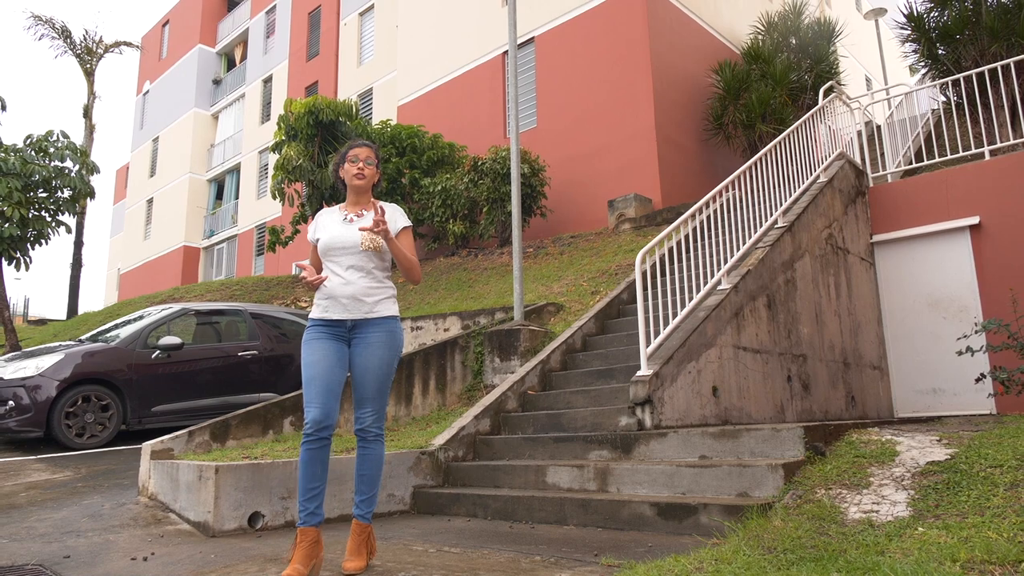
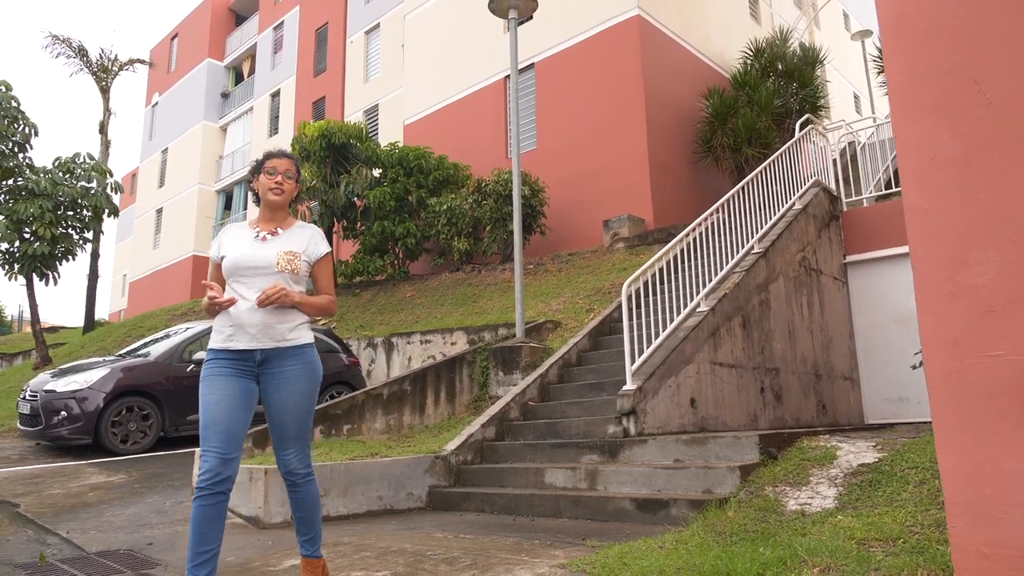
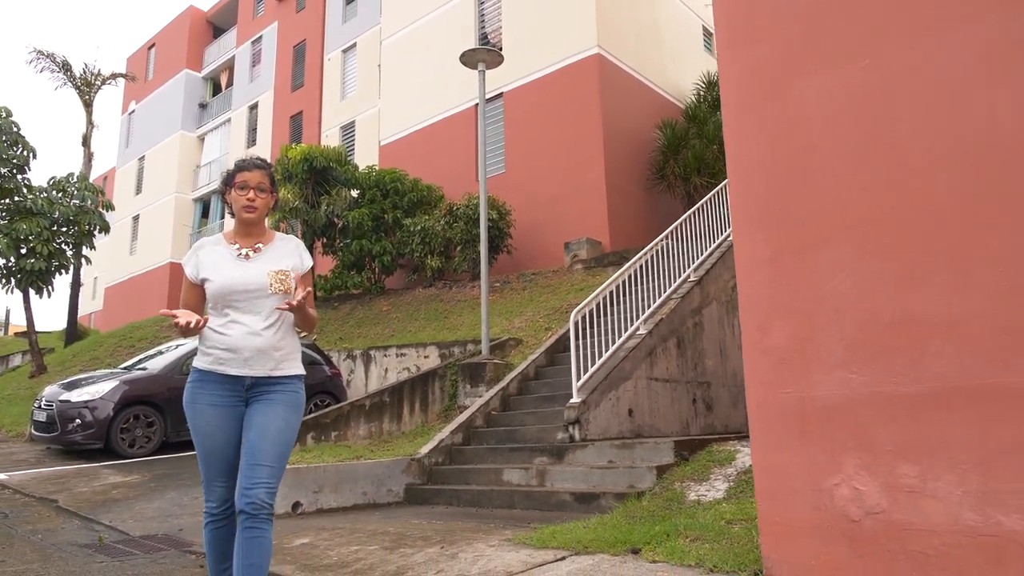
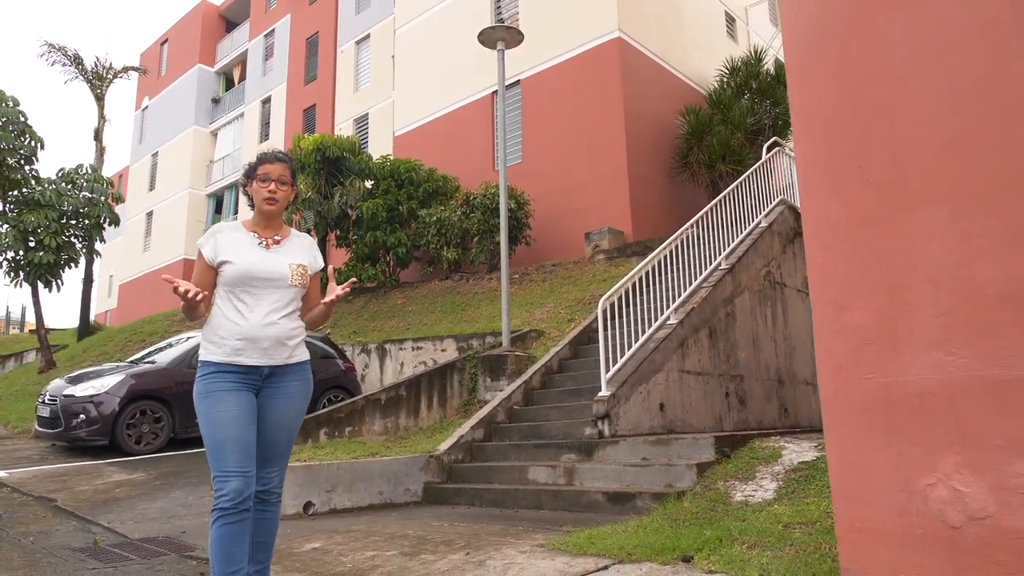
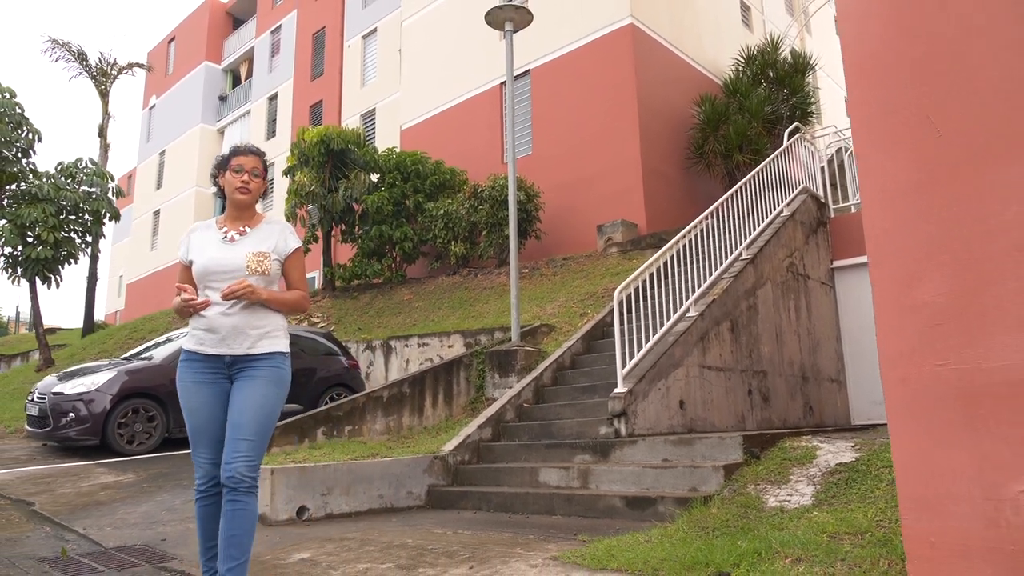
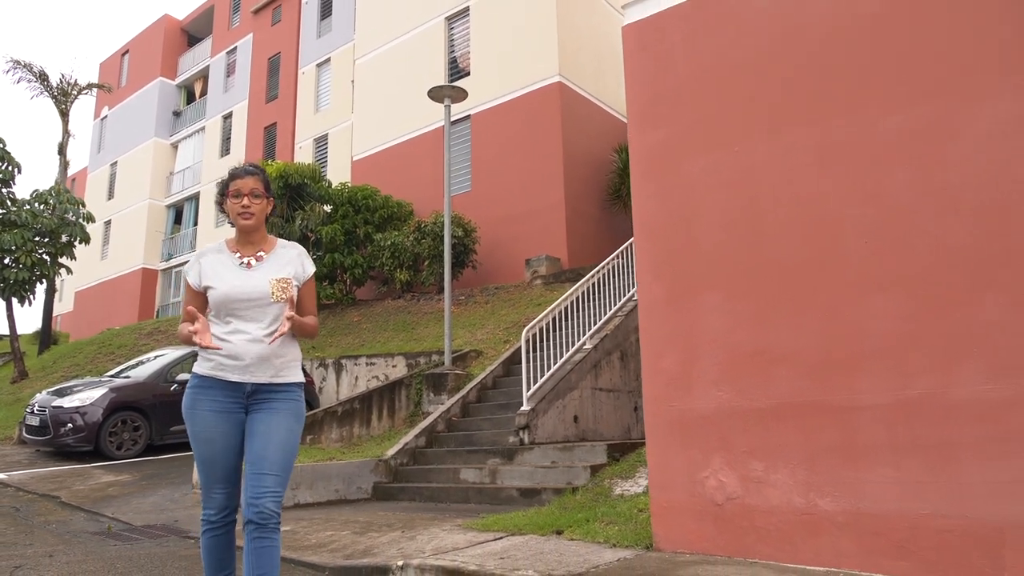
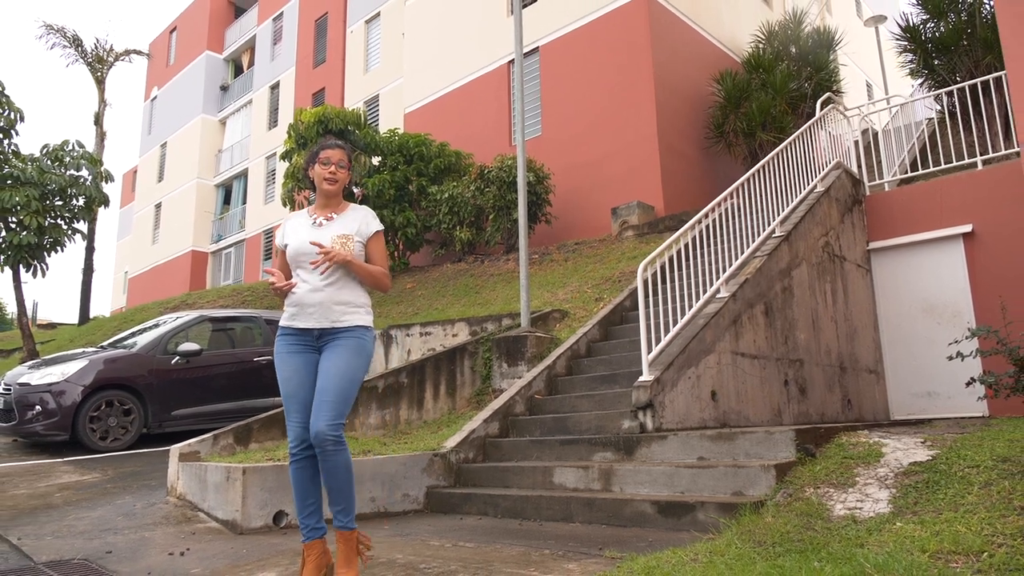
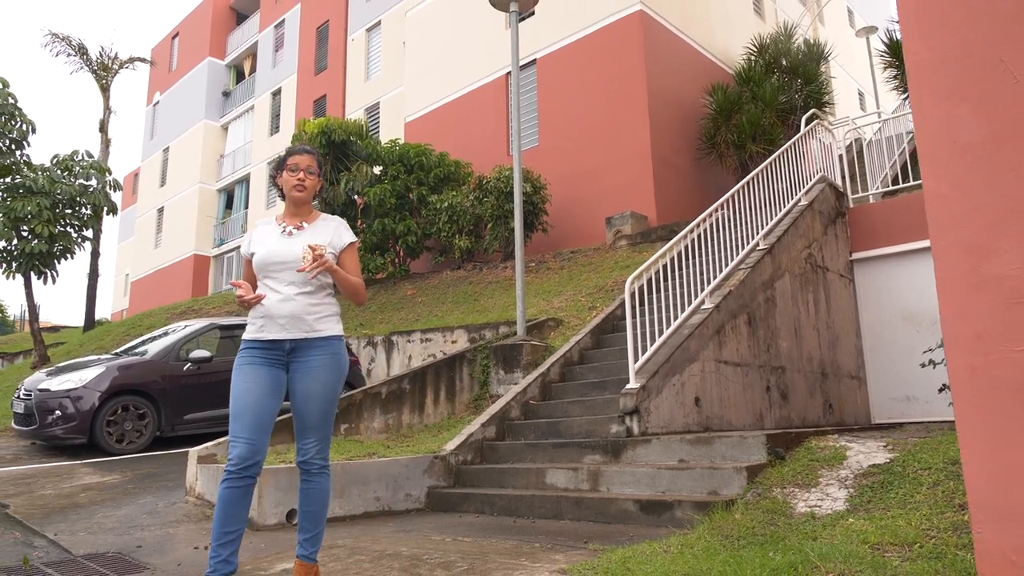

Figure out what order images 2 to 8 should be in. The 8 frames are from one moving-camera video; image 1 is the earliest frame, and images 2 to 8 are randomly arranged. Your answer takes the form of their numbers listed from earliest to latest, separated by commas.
7, 8, 2, 5, 4, 3, 6
